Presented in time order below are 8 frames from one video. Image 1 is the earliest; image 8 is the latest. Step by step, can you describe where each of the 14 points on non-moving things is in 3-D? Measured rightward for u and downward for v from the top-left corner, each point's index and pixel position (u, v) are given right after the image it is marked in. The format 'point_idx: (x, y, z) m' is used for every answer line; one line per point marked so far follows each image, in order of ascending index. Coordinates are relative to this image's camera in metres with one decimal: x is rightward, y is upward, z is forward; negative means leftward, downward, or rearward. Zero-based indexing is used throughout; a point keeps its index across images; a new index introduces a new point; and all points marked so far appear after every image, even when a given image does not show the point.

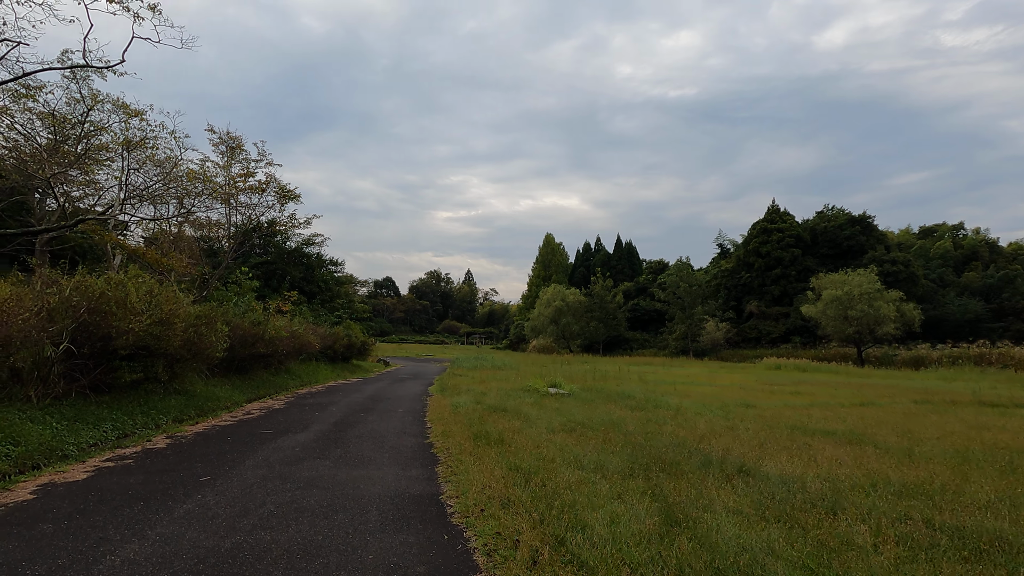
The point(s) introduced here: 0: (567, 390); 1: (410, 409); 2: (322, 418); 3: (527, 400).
0: (+1.4, -2.7, +13.9) m
1: (-2.2, -2.6, +11.2) m
2: (-3.5, -2.4, +9.7) m
3: (+0.3, -2.5, +11.8) m
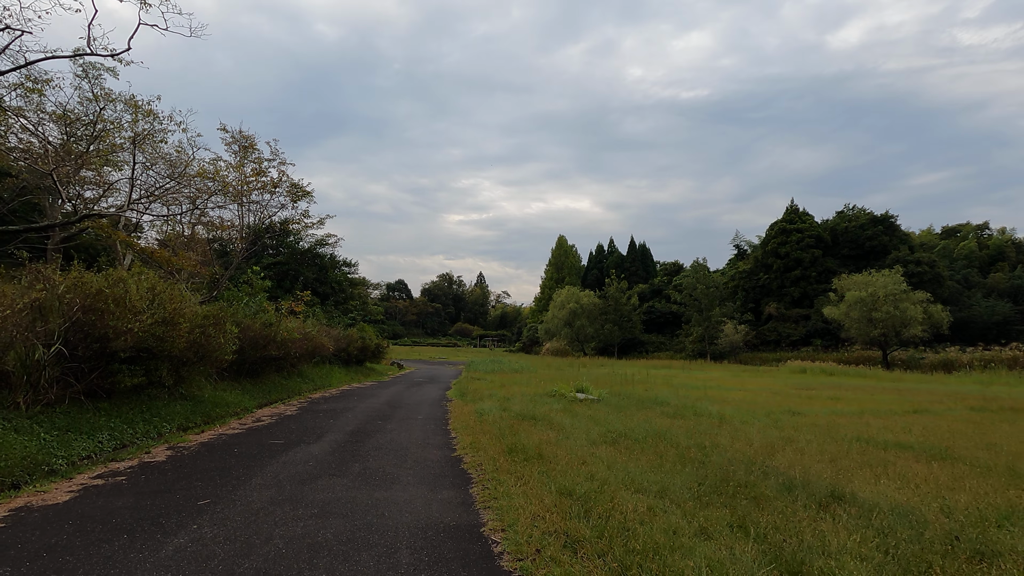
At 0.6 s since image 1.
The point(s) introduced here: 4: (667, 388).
0: (+2.0, -2.6, +13.0) m
1: (-1.6, -2.5, +10.4) m
2: (-3.0, -2.3, +9.0) m
3: (+0.9, -2.5, +11.0) m
4: (+5.1, -3.2, +16.9) m
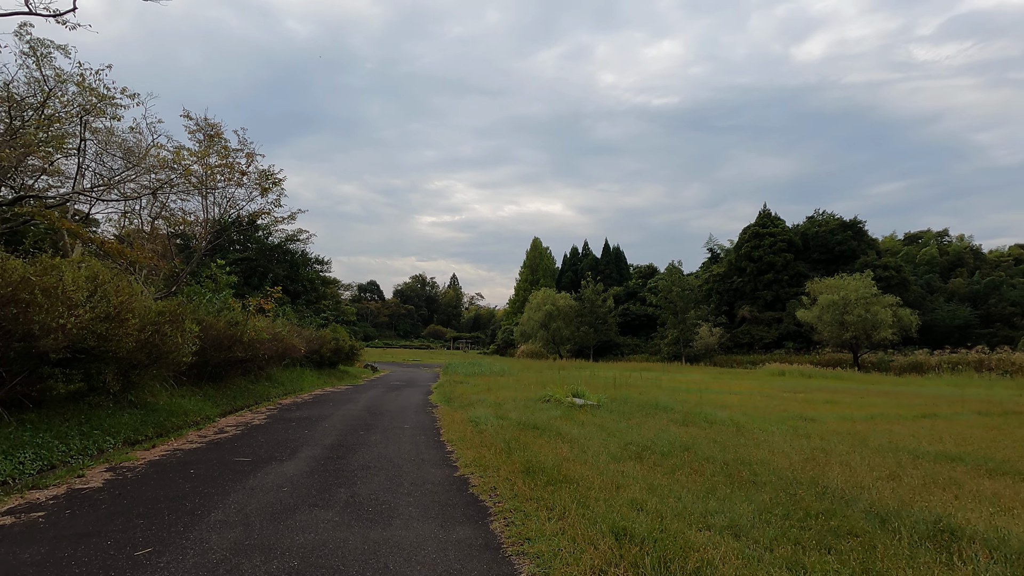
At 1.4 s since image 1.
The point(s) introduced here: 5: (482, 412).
0: (+1.8, -2.6, +12.1) m
1: (-1.7, -2.4, +9.3) m
2: (-3.0, -2.2, +7.9) m
3: (+0.8, -2.4, +10.0) m
4: (+4.7, -3.2, +16.2) m
5: (-0.6, -2.4, +10.3) m
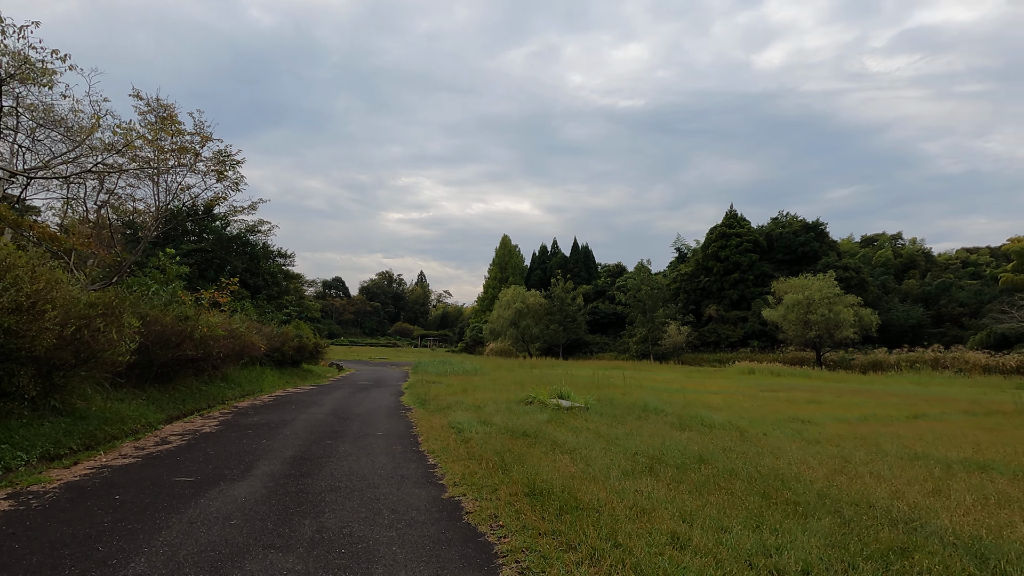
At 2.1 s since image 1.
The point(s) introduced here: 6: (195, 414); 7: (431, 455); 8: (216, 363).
0: (+1.4, -2.4, +11.4) m
1: (-1.9, -2.3, +8.4) m
2: (-3.1, -2.1, +6.8) m
3: (+0.5, -2.3, +9.2) m
4: (+4.0, -3.1, +15.6) m
5: (-0.9, -2.3, +9.4) m
6: (-6.5, -2.6, +10.9) m
7: (-1.0, -2.1, +6.6) m
8: (-7.9, -2.0, +14.3) m
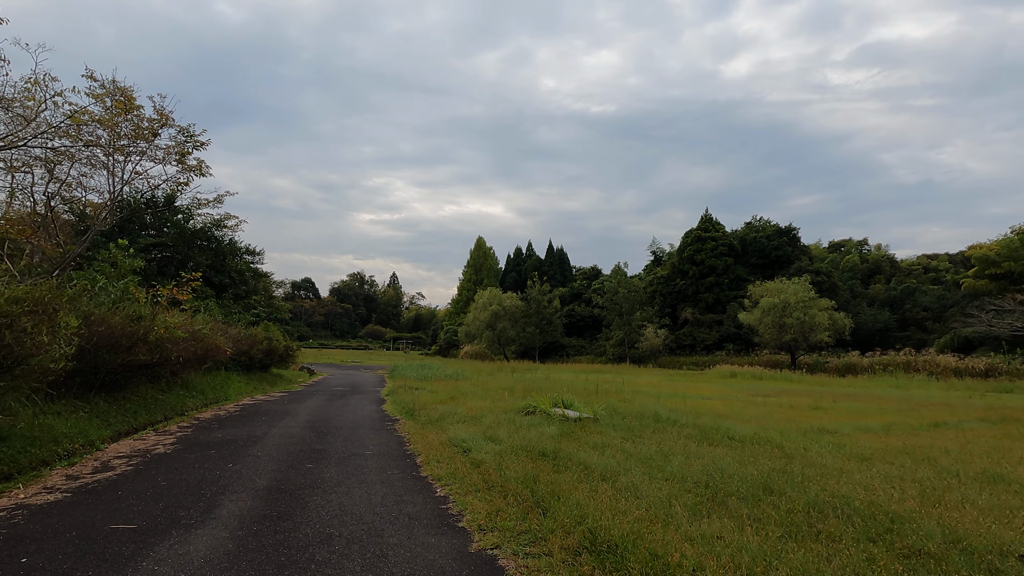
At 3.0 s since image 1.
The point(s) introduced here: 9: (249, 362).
0: (+1.4, -2.4, +10.3) m
1: (-1.7, -2.2, +7.2) m
2: (-2.9, -2.0, +5.6) m
3: (+0.6, -2.2, +8.2) m
4: (+3.7, -3.1, +14.7) m
5: (-0.8, -2.2, +8.3) m
6: (-6.5, -2.5, +9.4) m
7: (-0.8, -2.0, +5.4) m
8: (-8.1, -1.9, +12.8) m
9: (-9.8, -2.7, +19.8) m
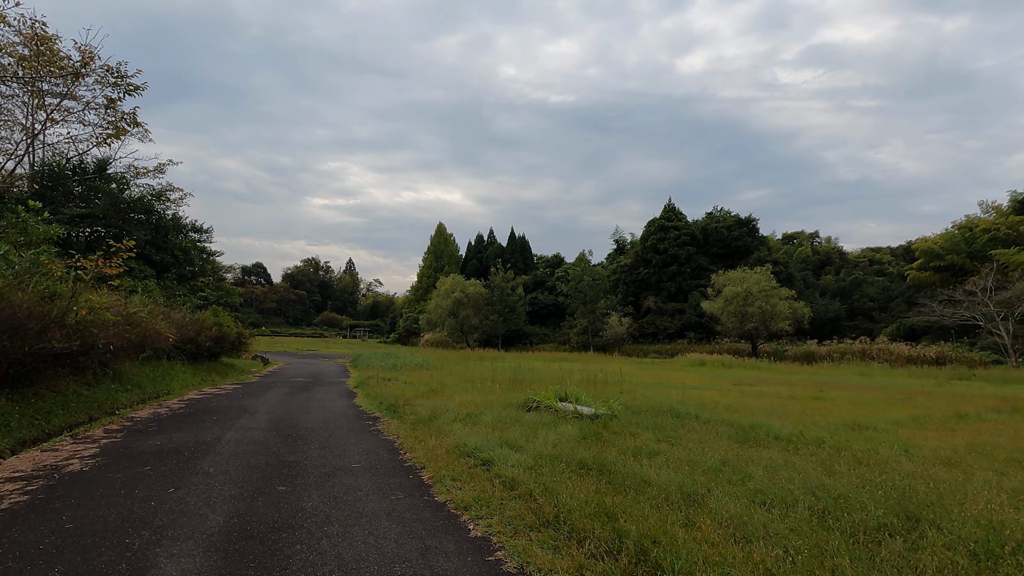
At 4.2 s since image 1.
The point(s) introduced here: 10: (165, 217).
0: (+1.4, -2.0, +9.1) m
1: (-1.5, -1.9, +5.7) m
2: (-2.5, -1.7, +4.0) m
3: (+0.8, -1.9, +6.8) m
4: (+3.4, -2.6, +13.6) m
5: (-0.6, -1.9, +6.8) m
6: (-6.3, -2.1, +7.6) m
7: (-0.3, -1.7, +4.0) m
8: (-8.2, -1.4, +10.7) m
9: (-10.5, -2.1, +17.7) m
10: (-12.8, +2.7, +19.7) m
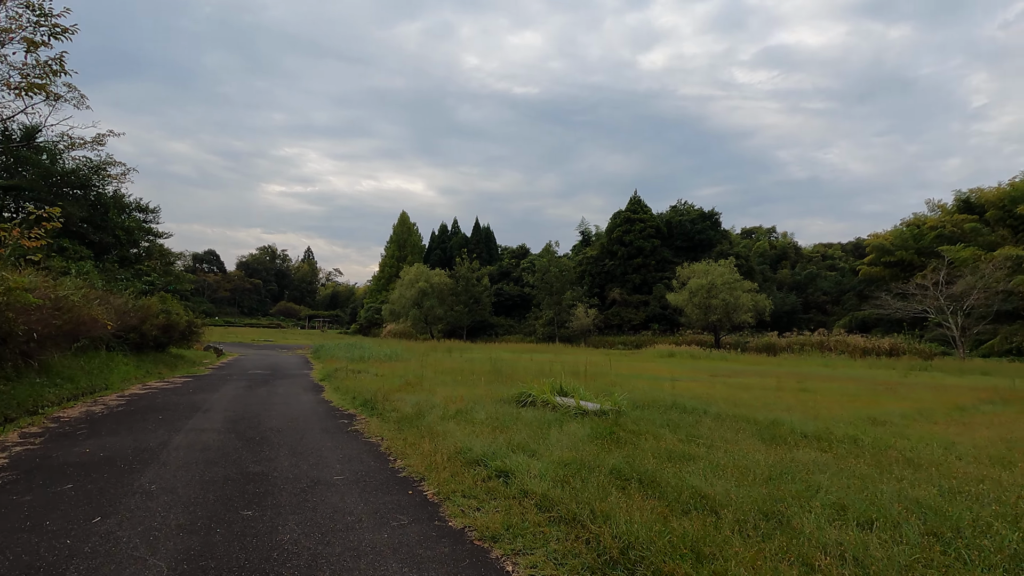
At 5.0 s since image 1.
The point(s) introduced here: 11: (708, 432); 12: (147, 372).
0: (+1.3, -1.8, +8.3) m
1: (-1.3, -1.6, +4.7) m
2: (-2.2, -1.5, +2.9) m
3: (+0.9, -1.6, +6.0) m
4: (+3.0, -2.3, +12.9) m
5: (-0.5, -1.6, +5.9) m
6: (-6.3, -1.8, +6.2) m
7: (-0.1, -1.5, +3.0) m
8: (-8.4, -1.0, +9.2) m
9: (-11.2, -1.5, +16.0) m
10: (-13.6, +3.2, +17.8) m
11: (+2.4, -1.7, +6.5) m
12: (-10.1, -2.3, +14.7) m
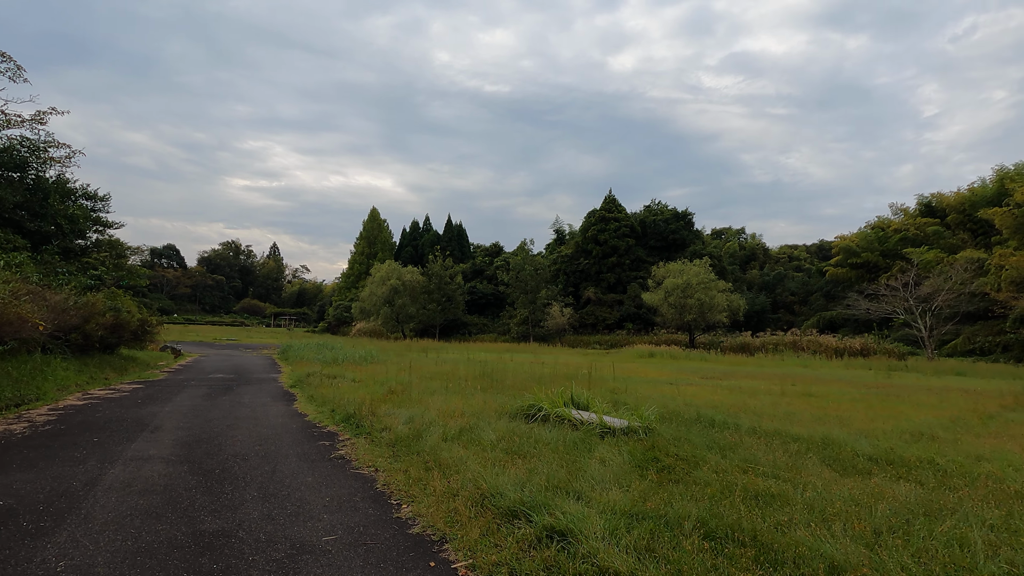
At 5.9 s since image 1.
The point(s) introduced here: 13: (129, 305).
0: (+1.5, -1.7, +7.2) m
1: (-1.0, -1.6, +3.4) m
2: (-1.8, -1.4, +1.6) m
3: (+1.2, -1.6, +4.9) m
4: (+2.9, -2.3, +11.9) m
5: (-0.2, -1.6, +4.7) m
6: (-6.1, -1.7, +4.7) m
7: (+0.4, -1.5, +1.9) m
8: (-8.3, -0.9, +7.6) m
9: (-11.4, -1.4, +14.2) m
10: (-13.9, +3.4, +15.8) m
11: (+2.6, -1.7, +5.5) m
12: (-10.3, -2.2, +13.0) m
13: (-12.6, -0.6, +17.5) m
